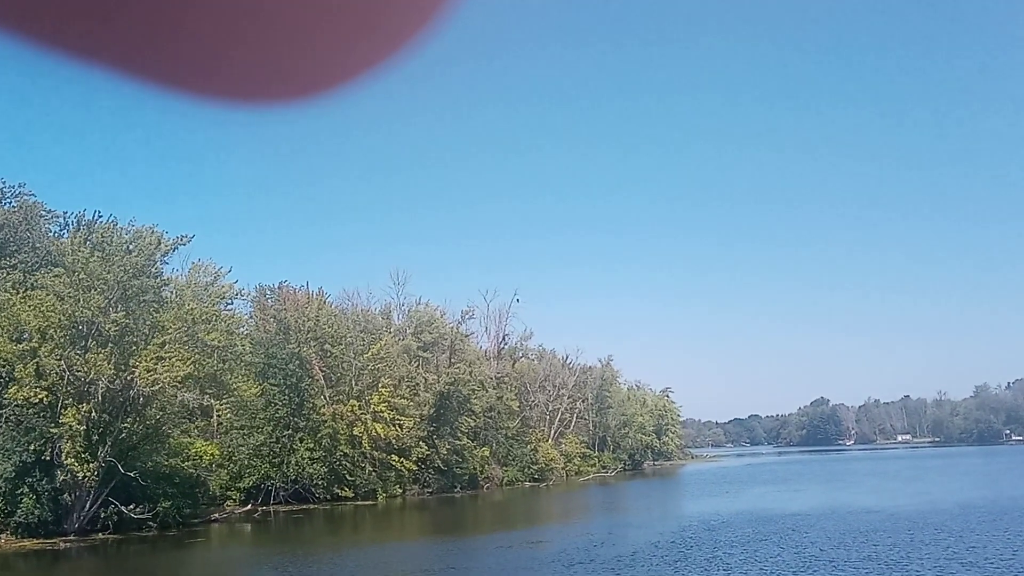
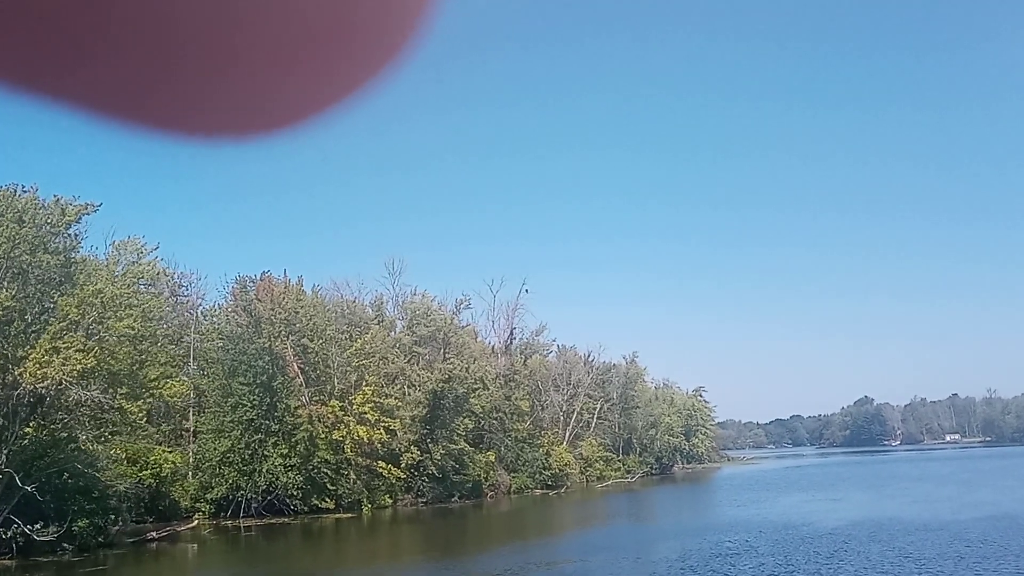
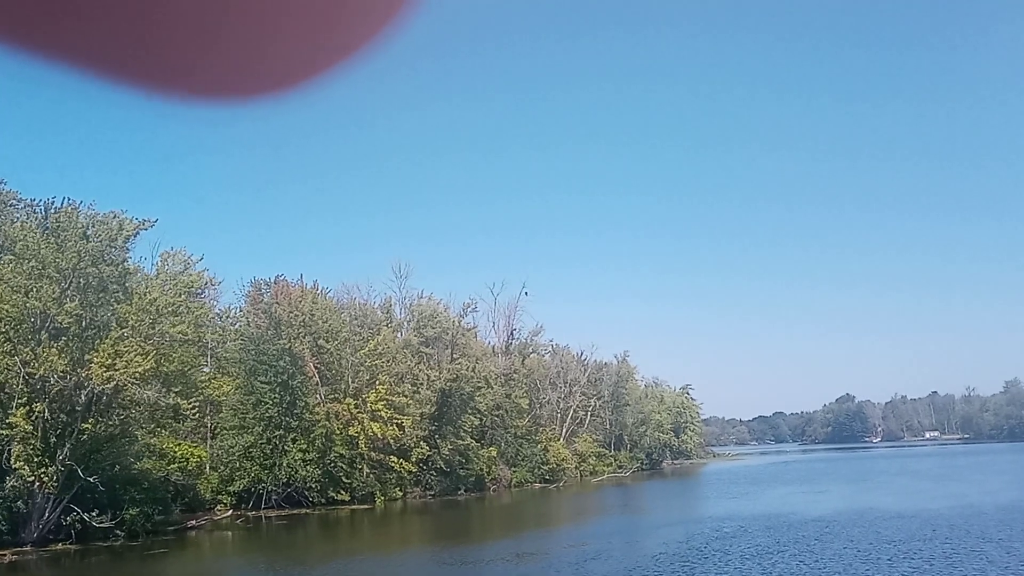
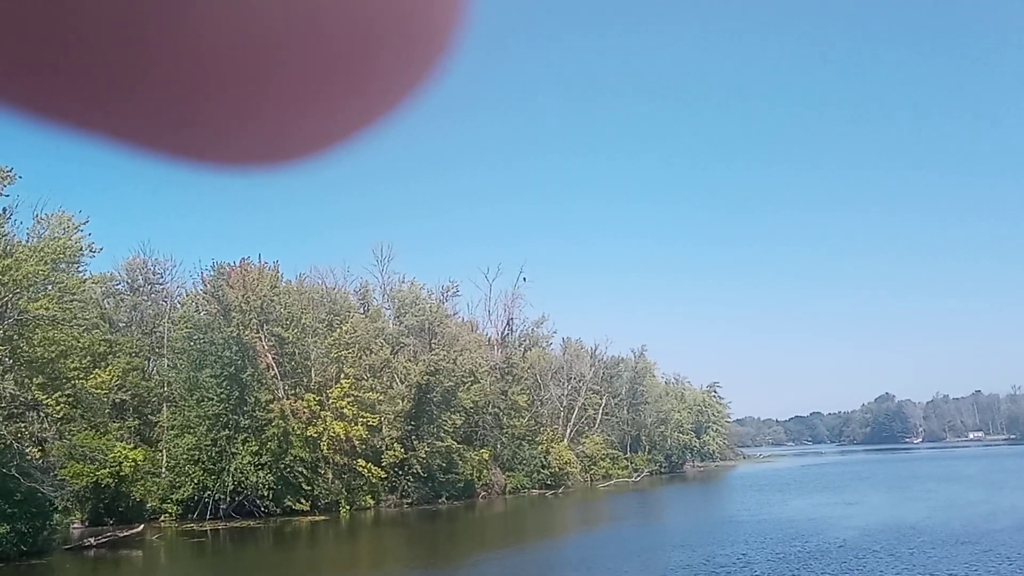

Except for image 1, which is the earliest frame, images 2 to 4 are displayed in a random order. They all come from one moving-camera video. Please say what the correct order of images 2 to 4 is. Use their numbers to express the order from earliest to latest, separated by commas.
3, 2, 4
